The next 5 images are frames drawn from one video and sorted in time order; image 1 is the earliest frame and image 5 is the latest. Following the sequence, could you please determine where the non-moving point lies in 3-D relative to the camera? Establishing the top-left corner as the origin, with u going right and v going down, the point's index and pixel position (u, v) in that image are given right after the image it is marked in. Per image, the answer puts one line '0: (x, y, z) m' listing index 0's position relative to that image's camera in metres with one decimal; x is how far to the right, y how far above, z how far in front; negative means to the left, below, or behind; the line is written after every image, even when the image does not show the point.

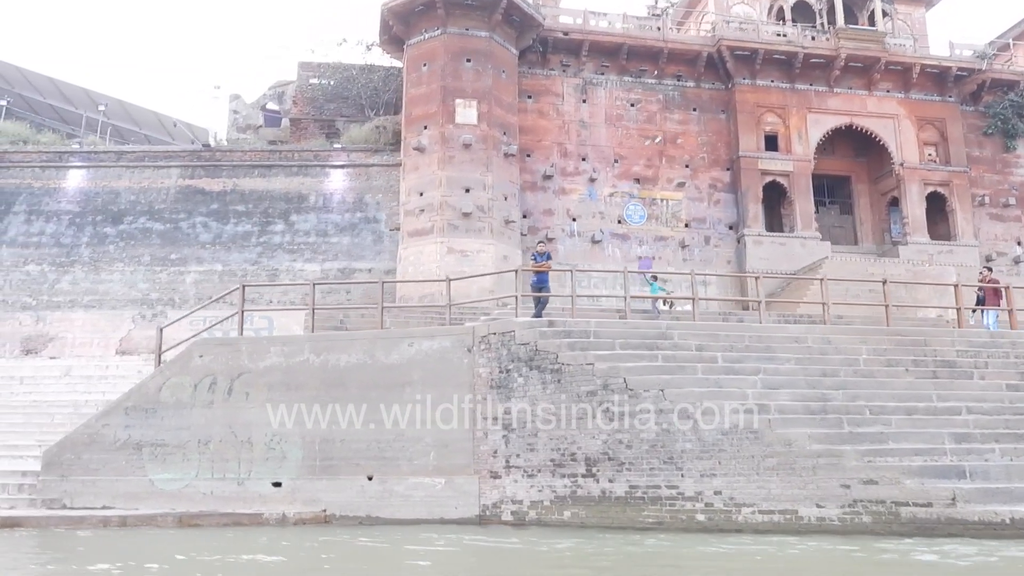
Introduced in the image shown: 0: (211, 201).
0: (-5.5, +1.6, +16.6) m
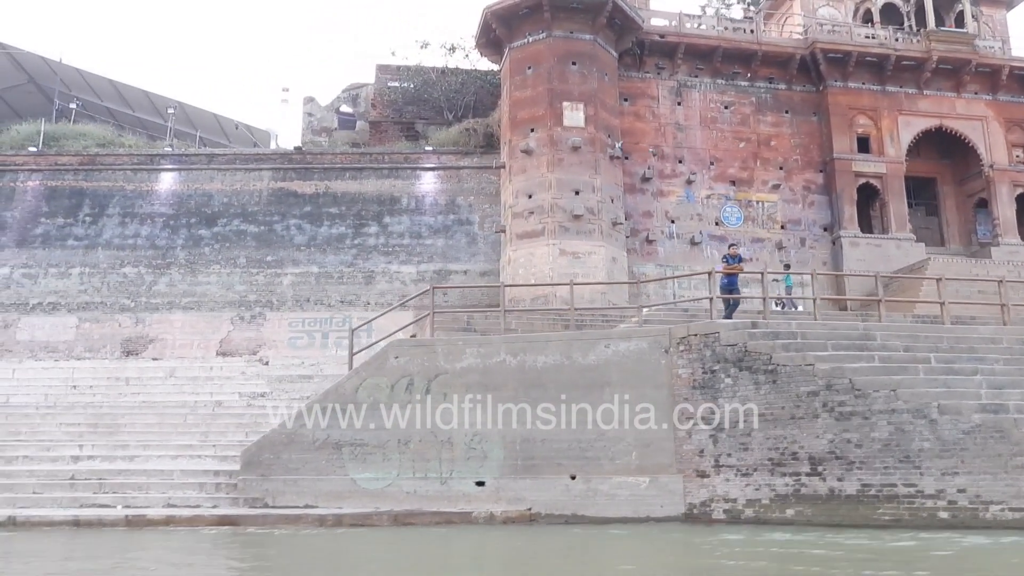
0: (-3.8, +1.6, +16.7) m
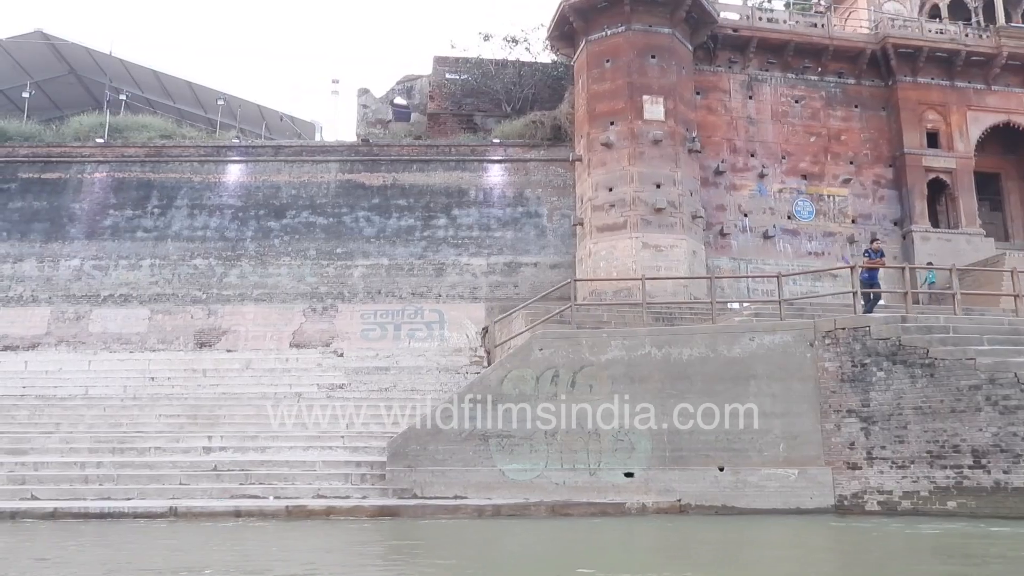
0: (-2.6, +1.7, +16.7) m
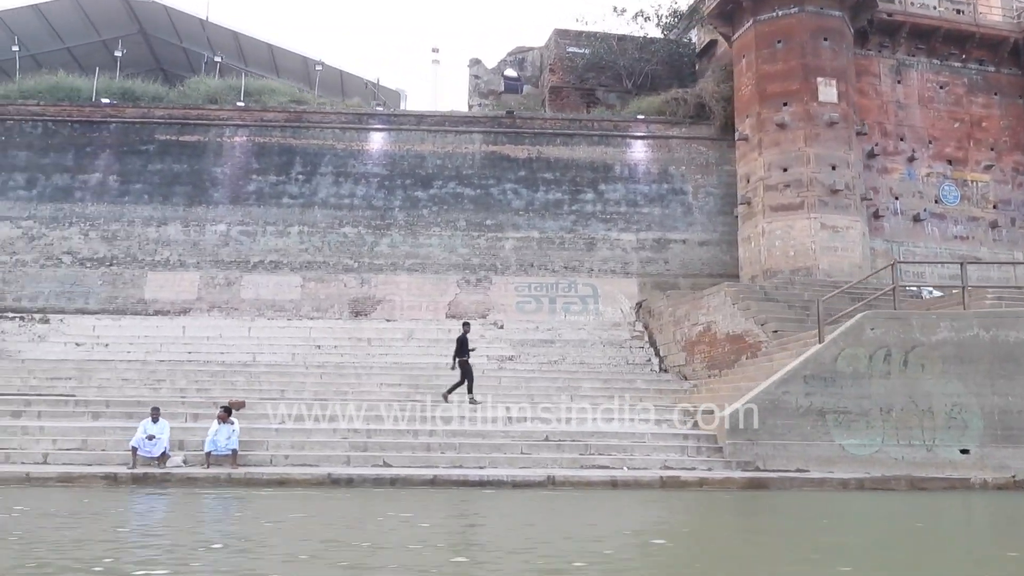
0: (+0.1, +2.2, +16.7) m
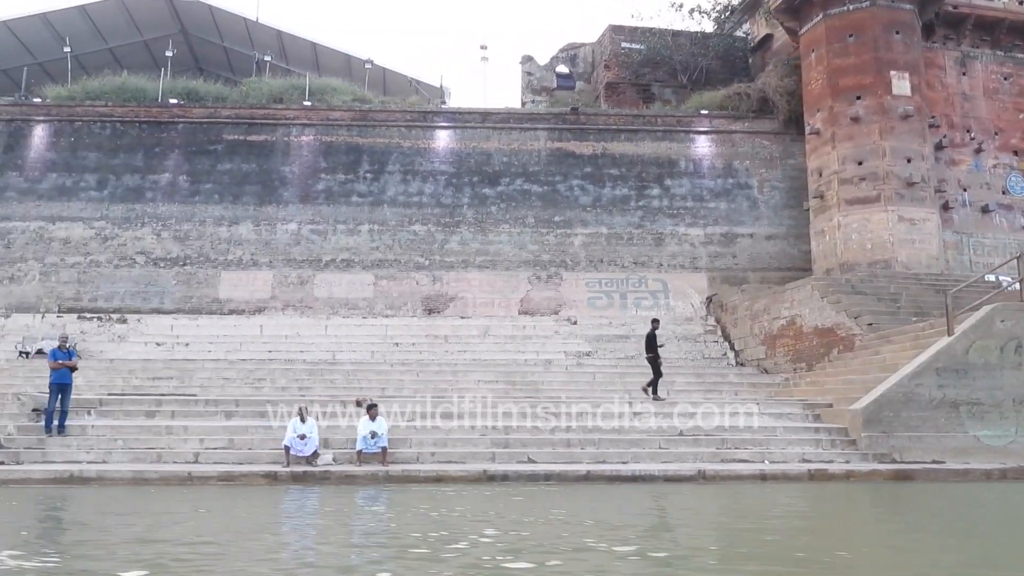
0: (+1.3, +2.3, +16.8) m
